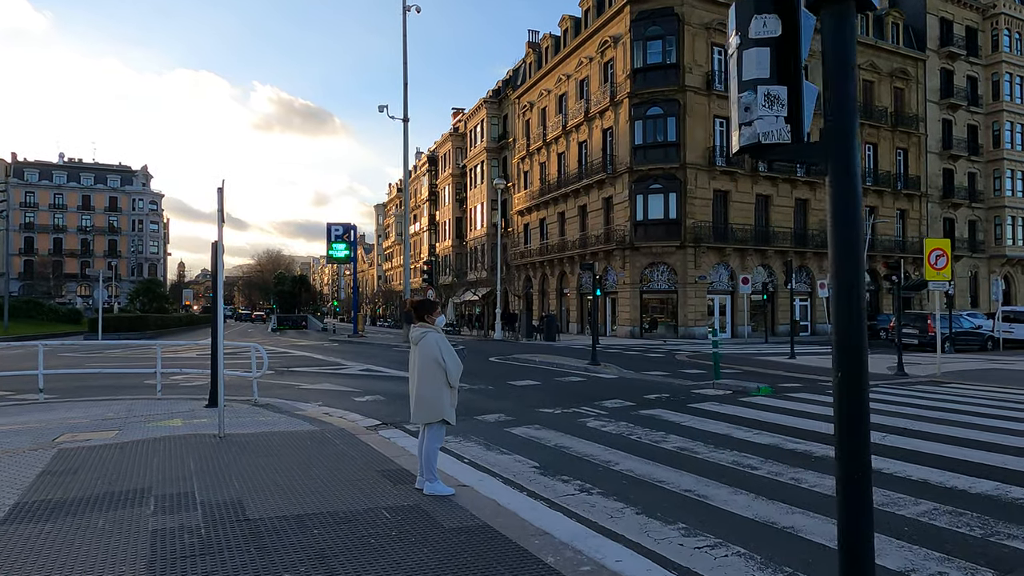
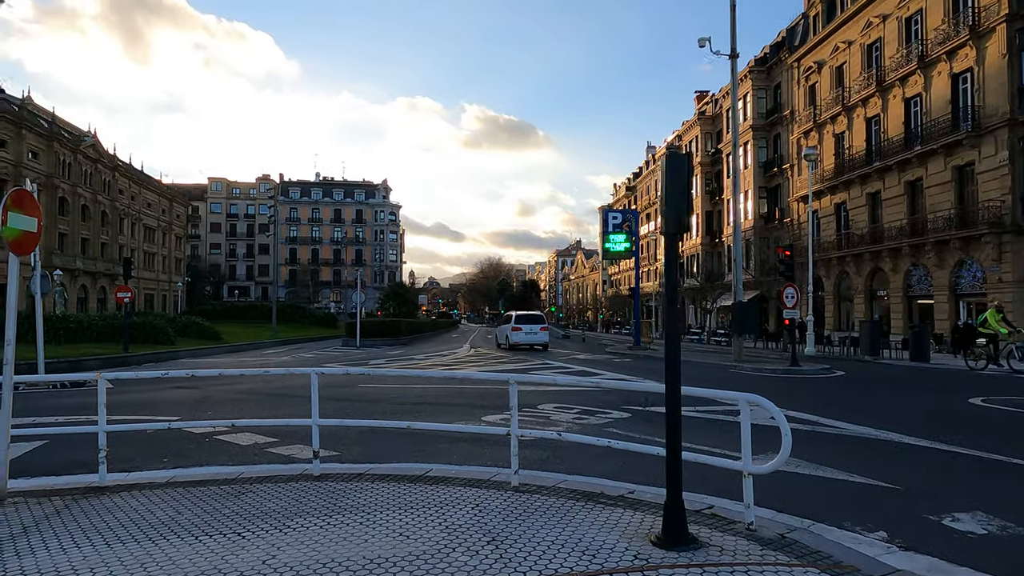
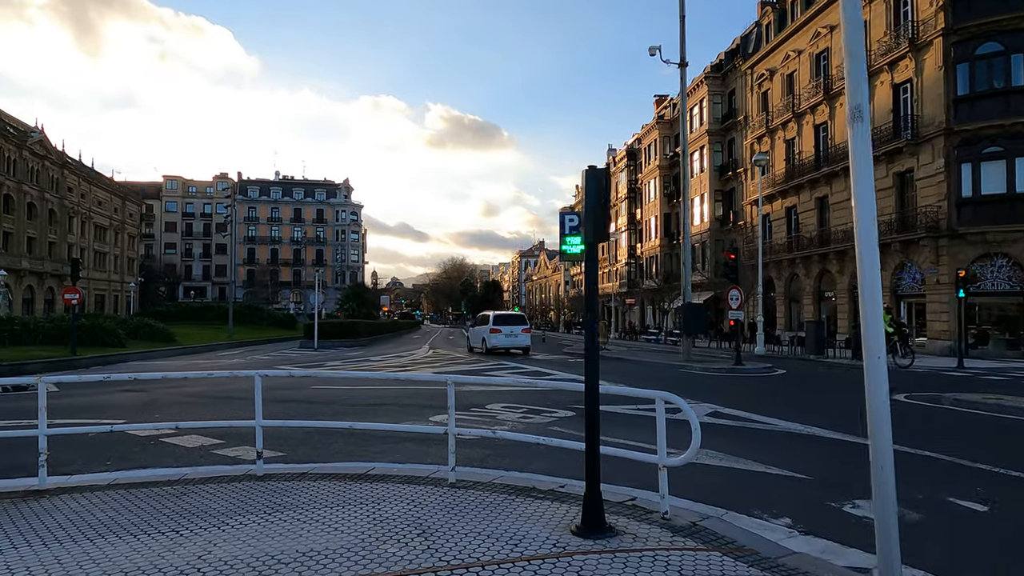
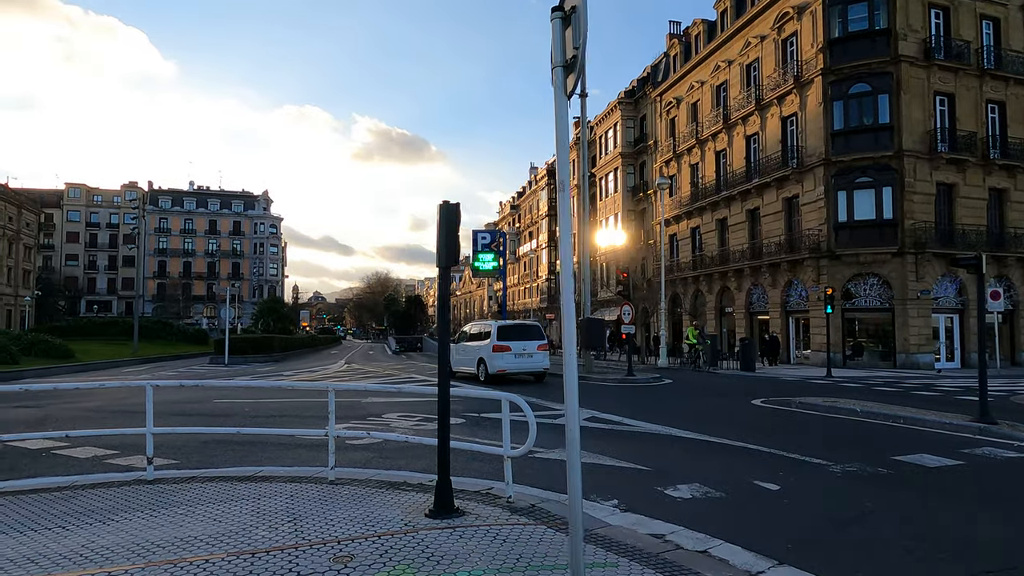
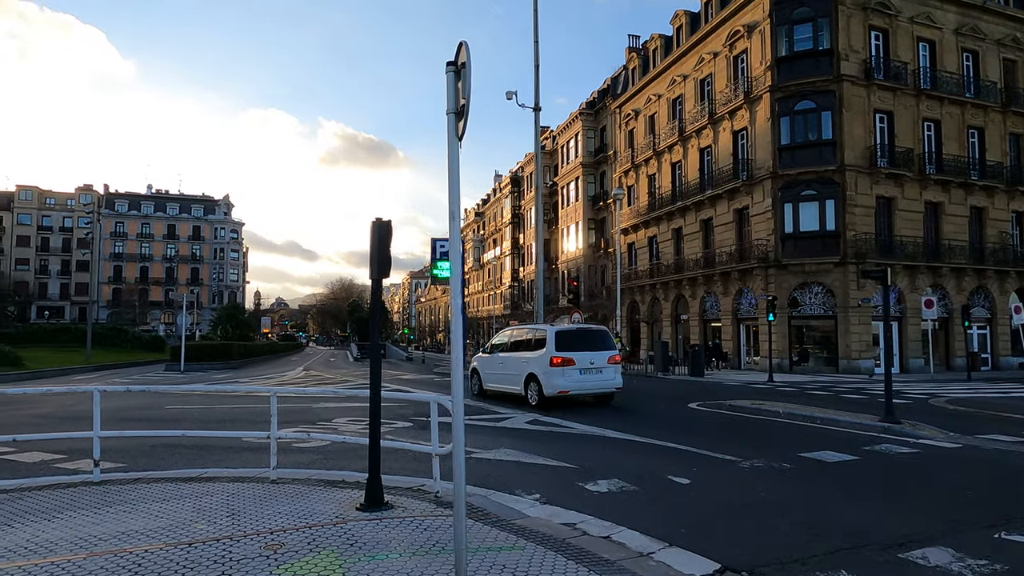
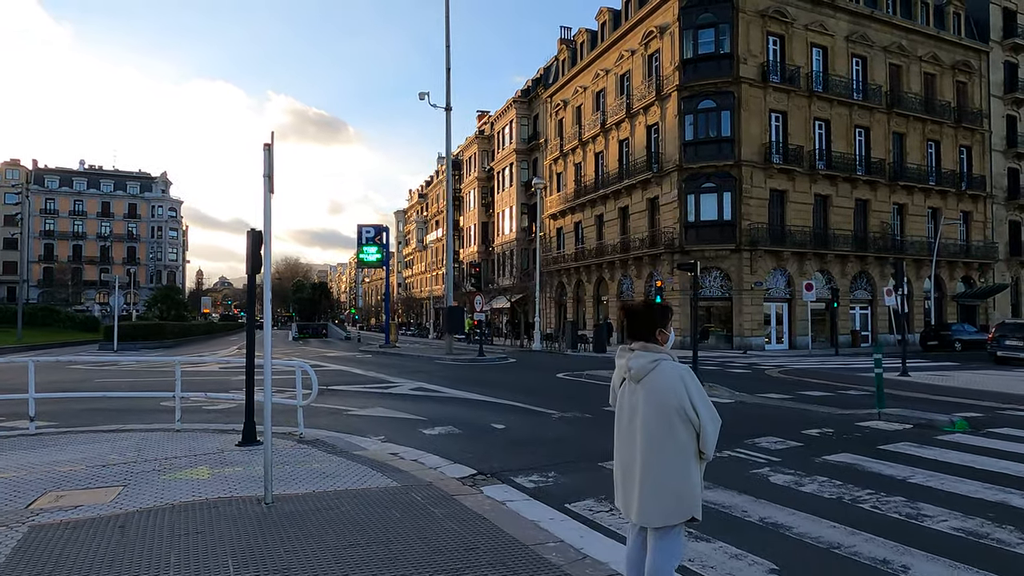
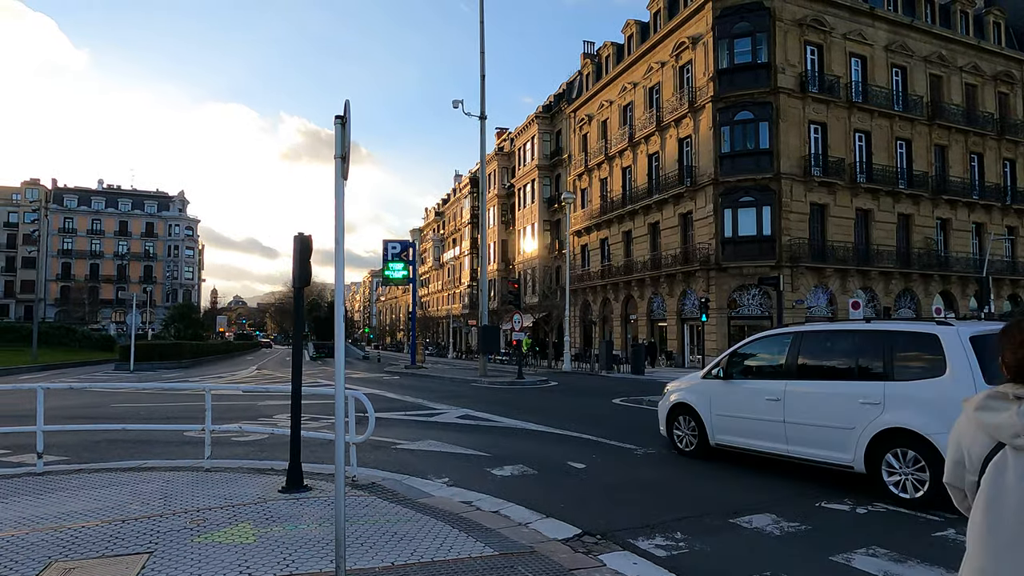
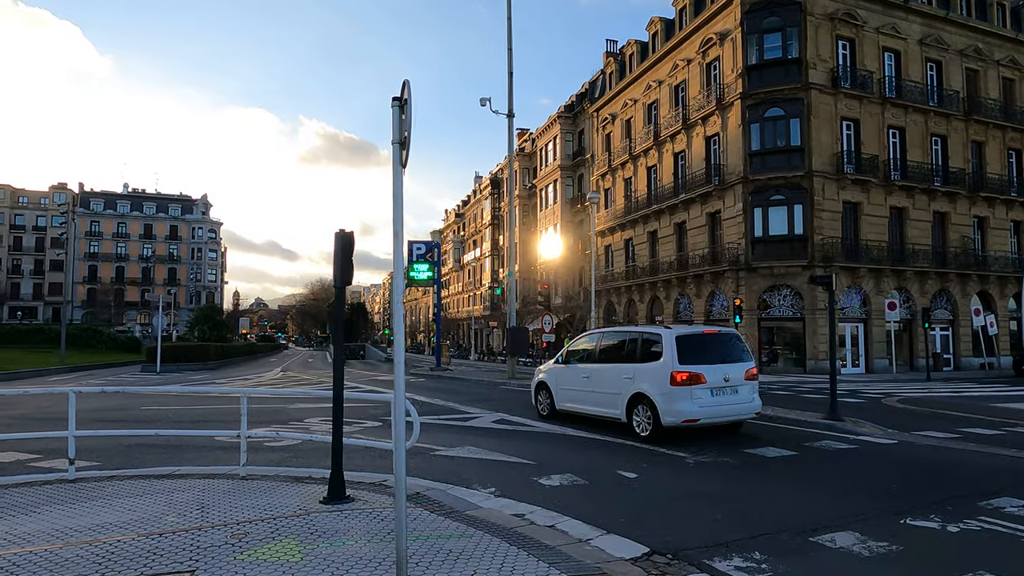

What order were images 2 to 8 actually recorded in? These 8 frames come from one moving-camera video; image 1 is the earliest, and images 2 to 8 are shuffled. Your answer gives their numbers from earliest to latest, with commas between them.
6, 7, 8, 5, 4, 3, 2
